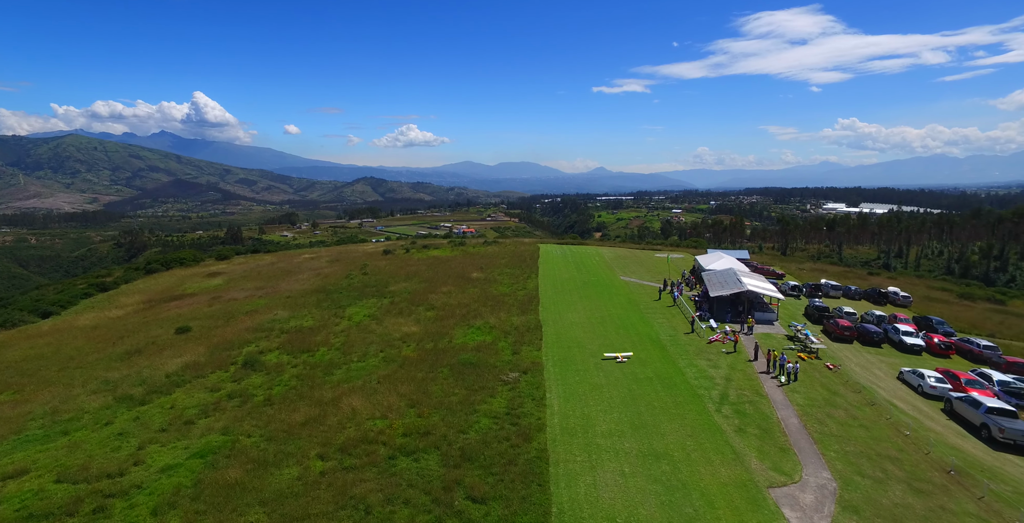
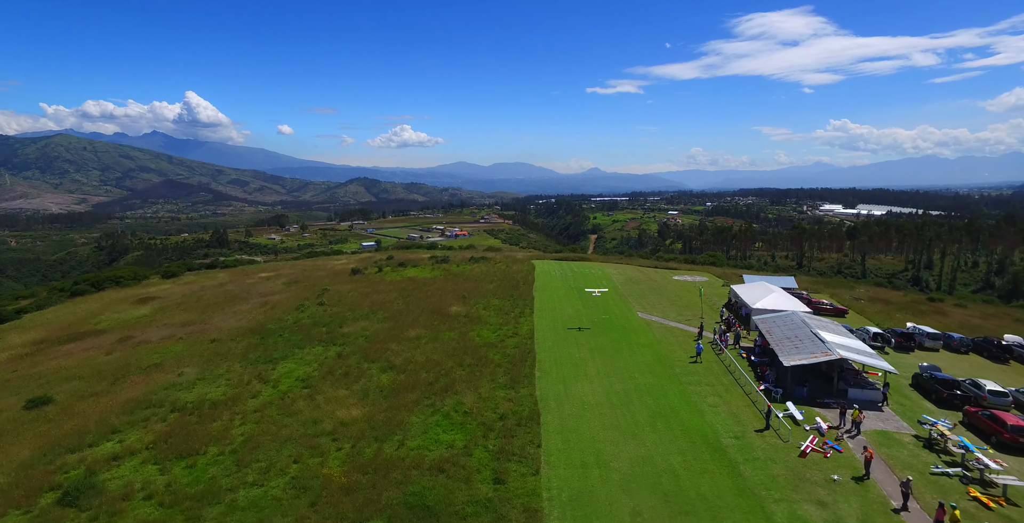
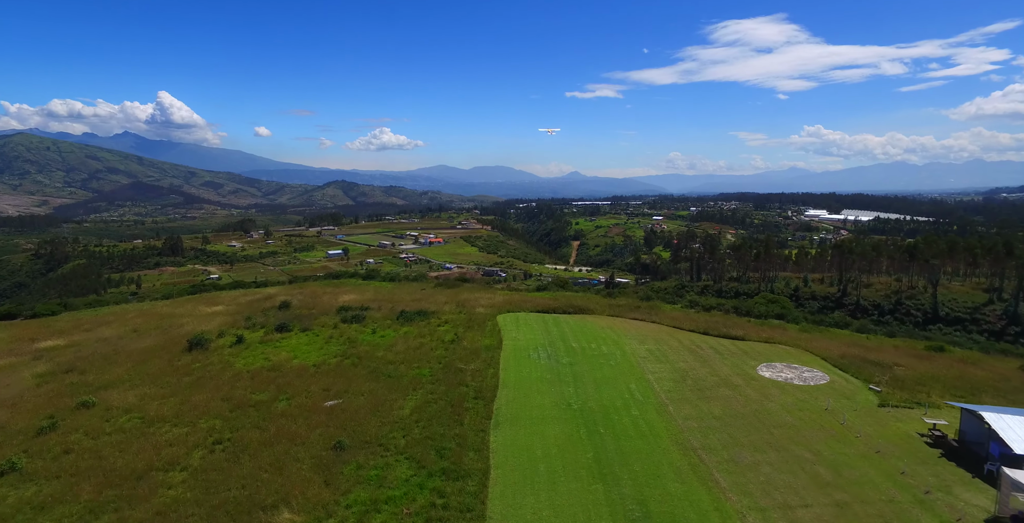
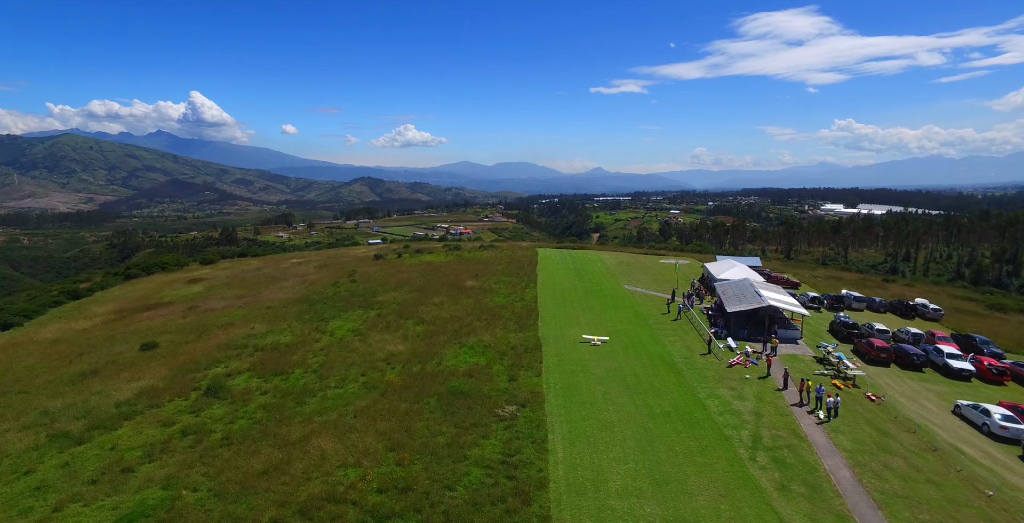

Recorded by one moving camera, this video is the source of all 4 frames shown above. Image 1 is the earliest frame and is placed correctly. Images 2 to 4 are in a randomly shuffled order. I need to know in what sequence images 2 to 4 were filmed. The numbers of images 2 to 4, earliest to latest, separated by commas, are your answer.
4, 2, 3
